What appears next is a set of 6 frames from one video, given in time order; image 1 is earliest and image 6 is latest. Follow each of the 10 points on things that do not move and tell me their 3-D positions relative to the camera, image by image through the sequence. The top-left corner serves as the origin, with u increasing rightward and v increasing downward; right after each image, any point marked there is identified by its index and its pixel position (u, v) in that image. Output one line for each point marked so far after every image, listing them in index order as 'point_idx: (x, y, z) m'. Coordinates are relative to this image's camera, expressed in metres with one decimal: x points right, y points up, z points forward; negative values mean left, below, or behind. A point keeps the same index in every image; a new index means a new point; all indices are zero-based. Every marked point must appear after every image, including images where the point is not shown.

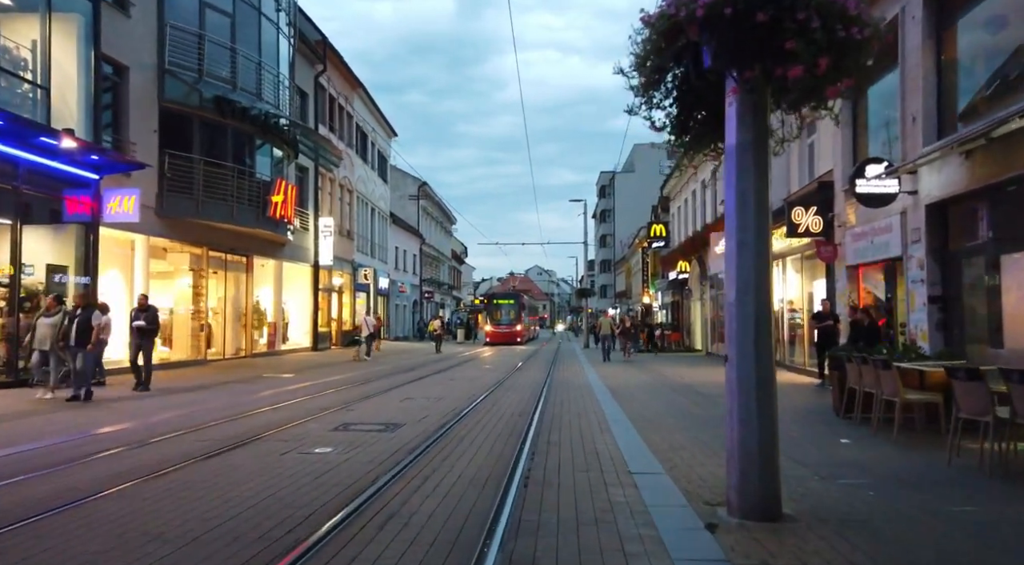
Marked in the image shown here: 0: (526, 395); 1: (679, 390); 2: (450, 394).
0: (+0.3, -2.3, +16.8) m
1: (+3.5, -2.2, +16.8) m
2: (-1.2, -2.2, +15.7) m
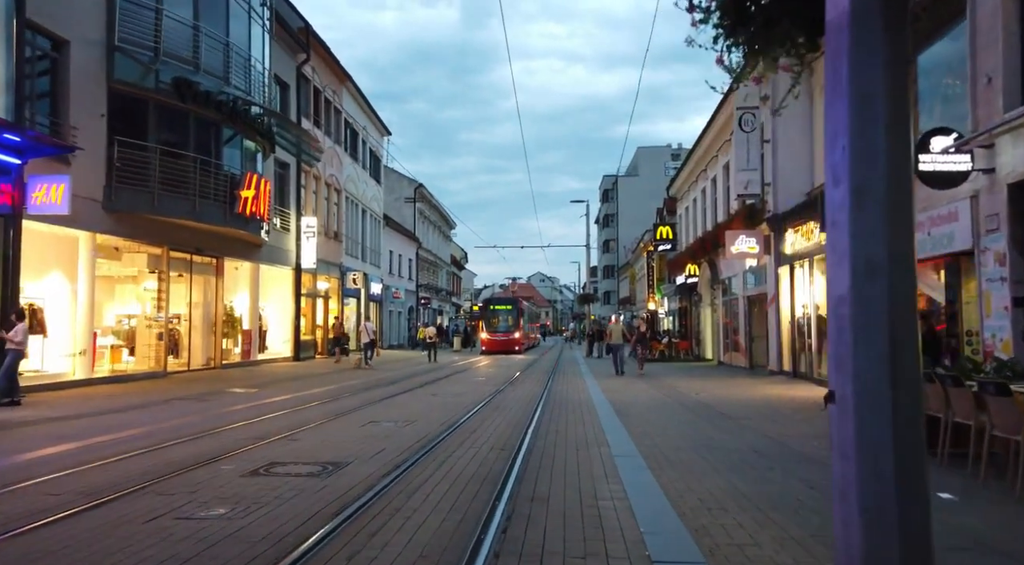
0: (+0.1, -2.3, +14.4) m
1: (+3.3, -2.2, +14.3) m
2: (-1.4, -2.2, +13.3) m
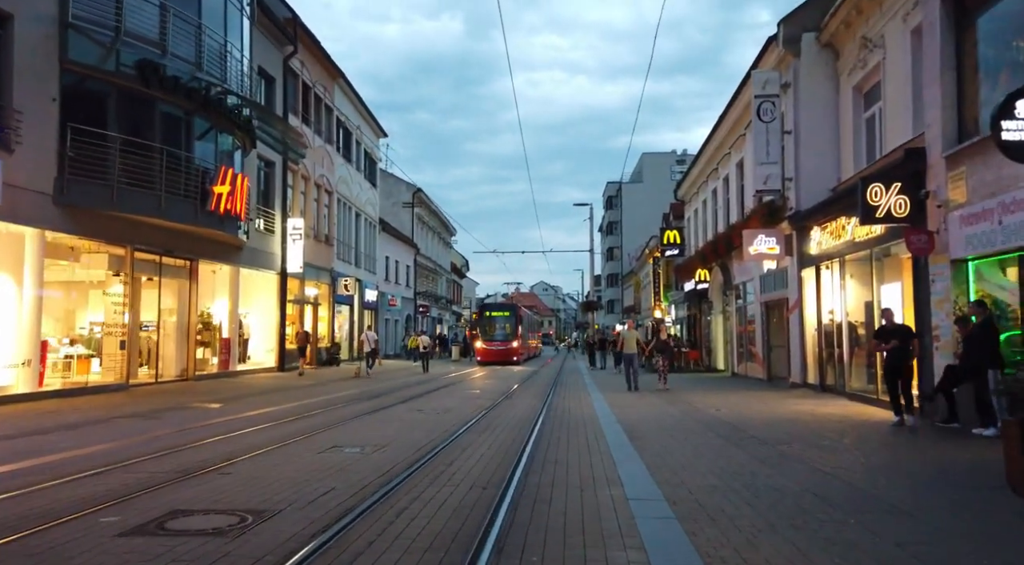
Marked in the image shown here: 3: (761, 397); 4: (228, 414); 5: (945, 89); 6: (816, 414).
0: (0.0, -2.3, +12.4) m
1: (+3.2, -2.2, +12.3) m
2: (-1.5, -2.2, +11.4) m
3: (+5.7, -2.6, +18.2) m
4: (-6.0, -2.7, +16.8) m
5: (+6.5, +2.9, +12.0) m
6: (+5.4, -2.3, +14.2) m
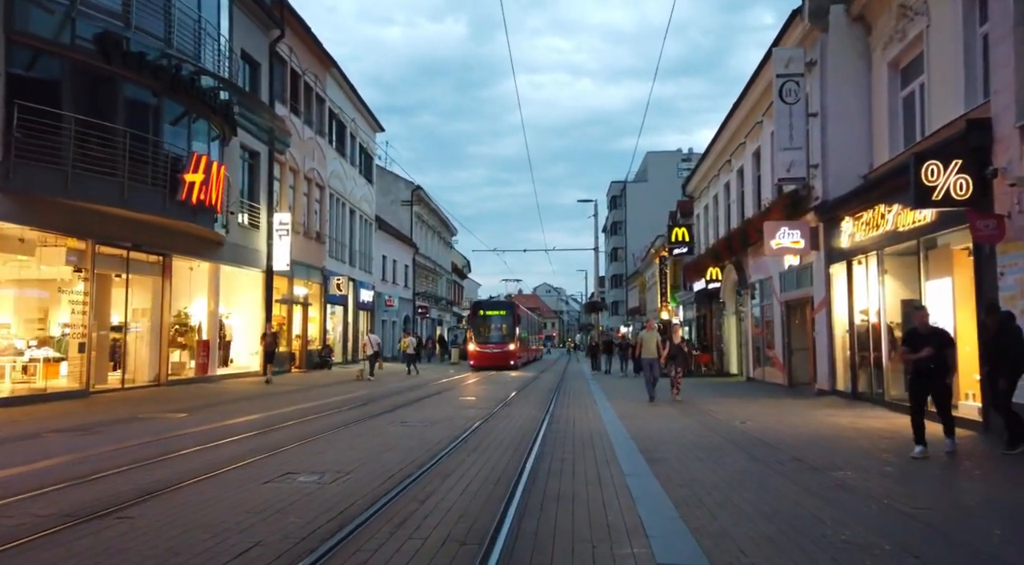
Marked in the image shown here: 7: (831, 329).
0: (-0.1, -2.2, +10.6) m
1: (+3.1, -2.1, +10.5) m
2: (-1.6, -2.1, +9.6) m
3: (+5.6, -2.5, +16.3) m
4: (-6.0, -2.7, +15.0) m
5: (+6.4, +3.0, +10.2) m
6: (+5.3, -2.2, +12.3) m
7: (+7.4, -1.1, +18.6) m
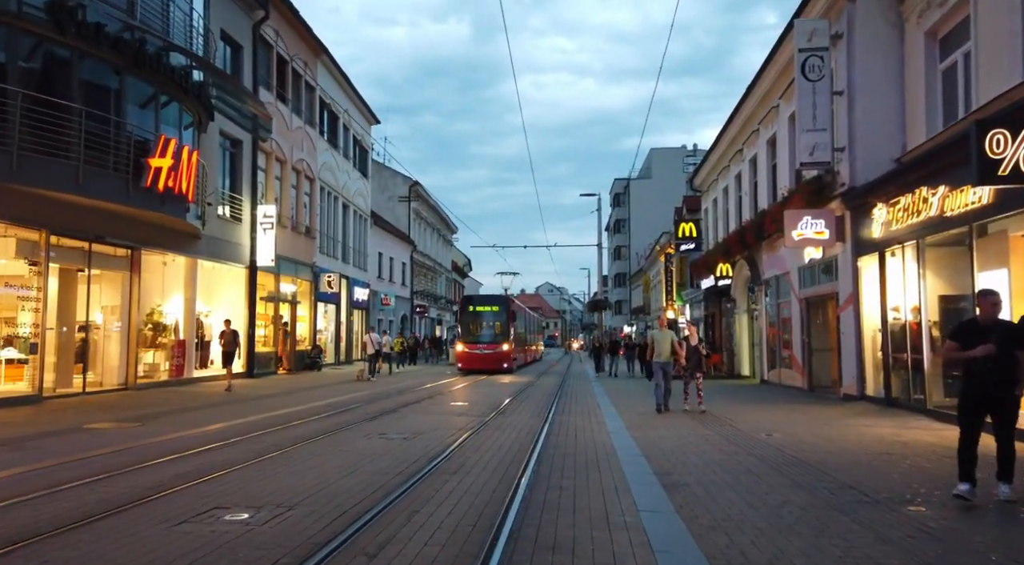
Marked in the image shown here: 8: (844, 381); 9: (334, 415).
0: (-0.2, -2.1, +8.9) m
1: (+3.0, -2.0, +8.9) m
2: (-1.7, -2.0, +7.9) m
3: (+5.5, -2.4, +14.7) m
4: (-6.1, -2.5, +13.4) m
5: (+6.3, +3.1, +8.5) m
6: (+5.2, -2.1, +10.7) m
7: (+7.3, -1.0, +16.9) m
8: (+7.3, -2.2, +17.6) m
9: (-3.7, -2.7, +16.4) m
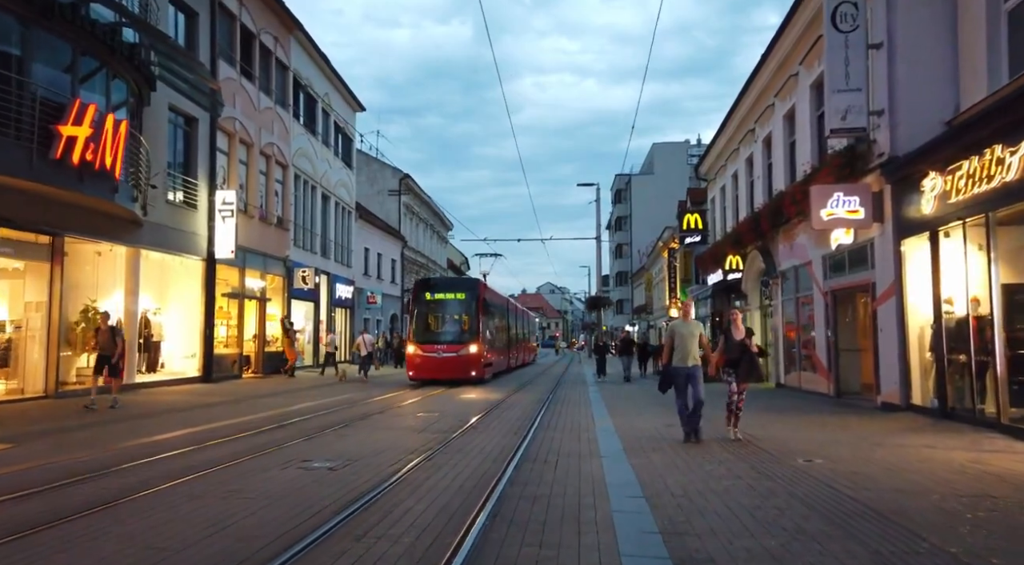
0: (-0.6, -1.9, +6.2) m
1: (+2.6, -1.8, +6.2) m
2: (-2.1, -1.8, +5.2) m
3: (+5.1, -2.2, +12.0) m
4: (-6.5, -2.4, +10.7) m
5: (+5.9, +3.3, +5.8) m
6: (+4.8, -1.9, +8.0) m
7: (+6.9, -0.7, +14.2) m
8: (+6.9, -2.0, +14.9) m
9: (-4.1, -2.5, +13.7) m
